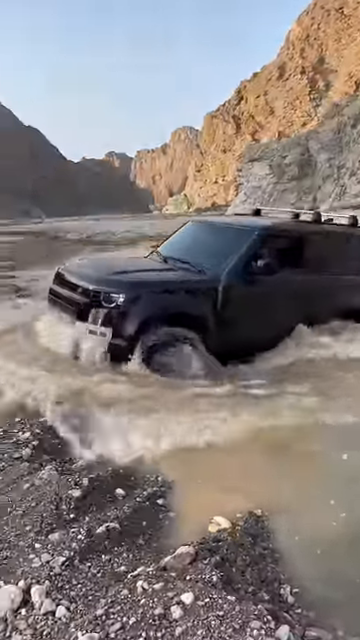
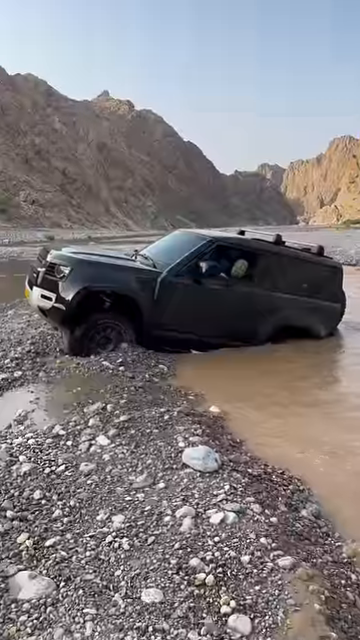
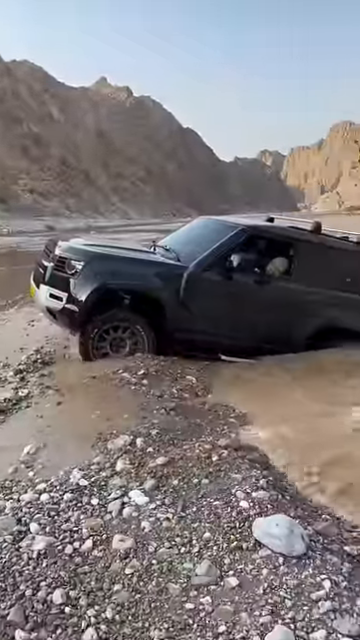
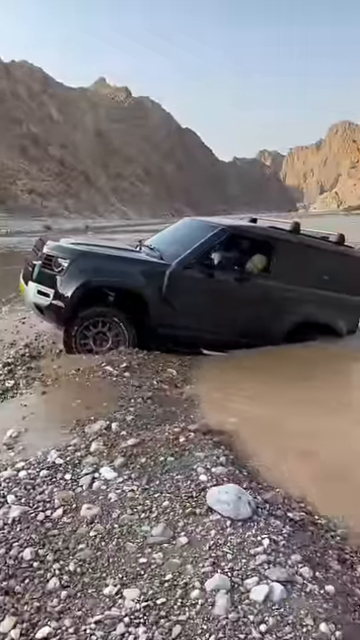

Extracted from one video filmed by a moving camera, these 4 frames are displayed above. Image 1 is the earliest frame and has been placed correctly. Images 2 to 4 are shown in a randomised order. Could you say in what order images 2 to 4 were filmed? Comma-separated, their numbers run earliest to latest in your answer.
3, 4, 2
